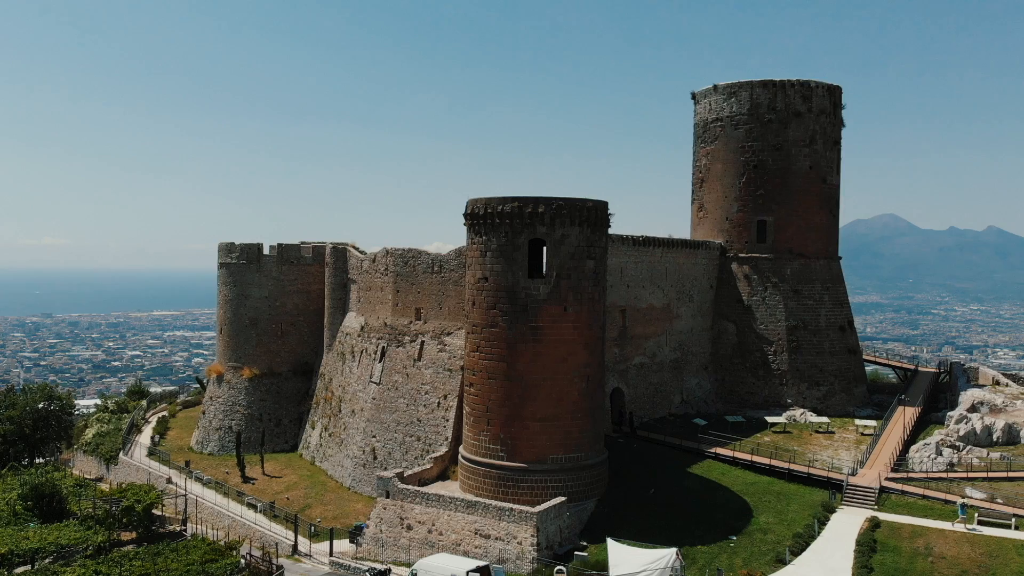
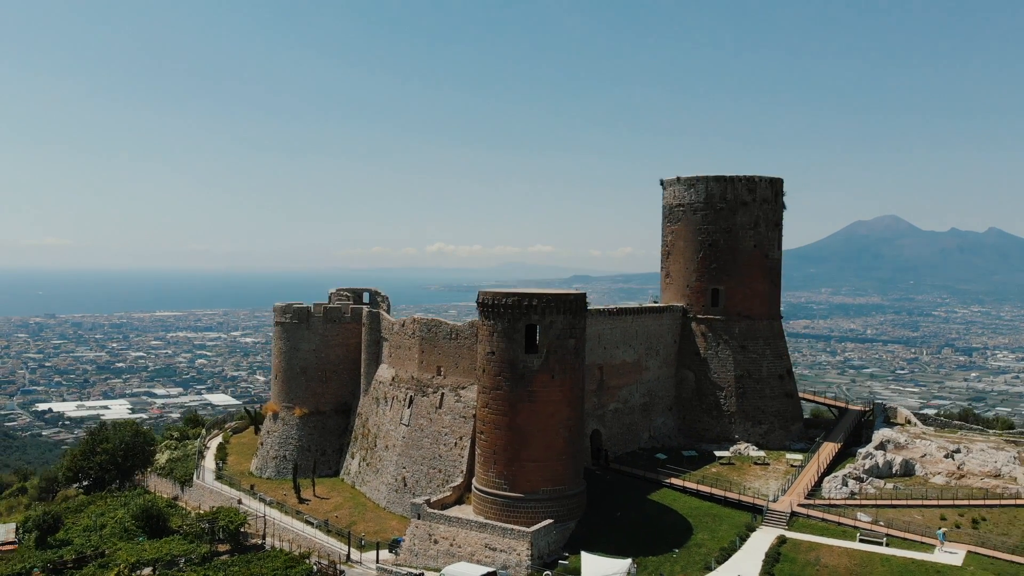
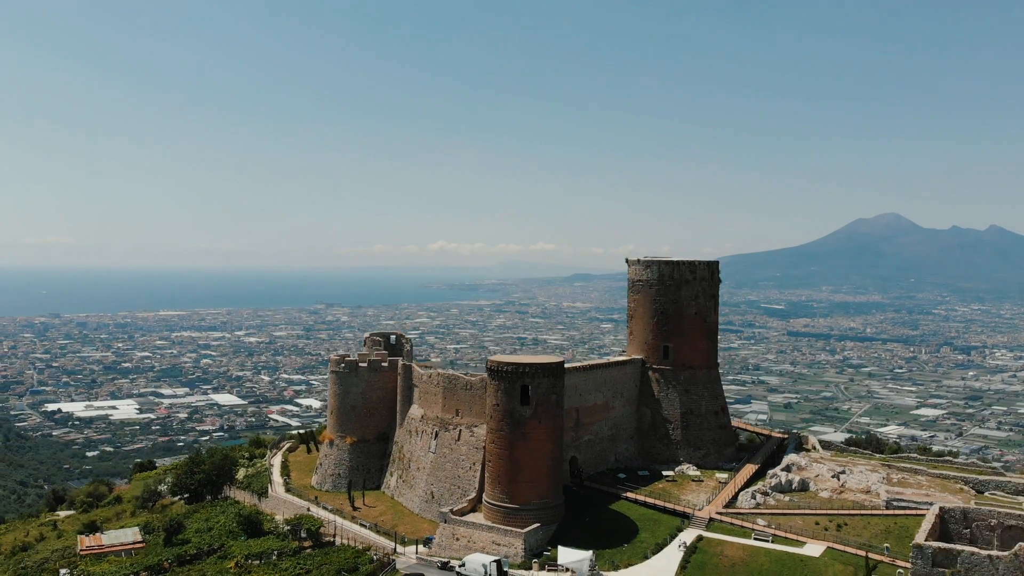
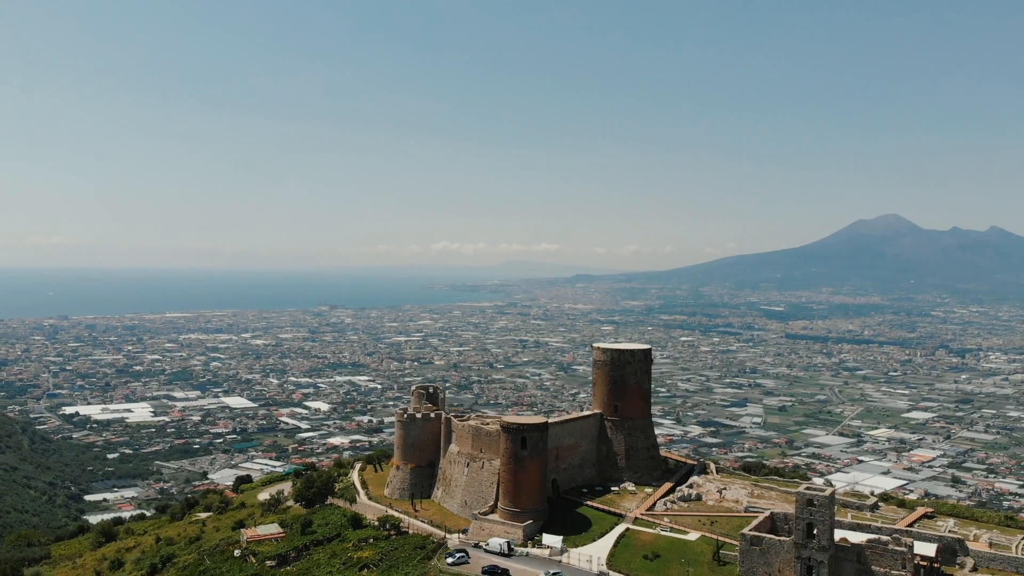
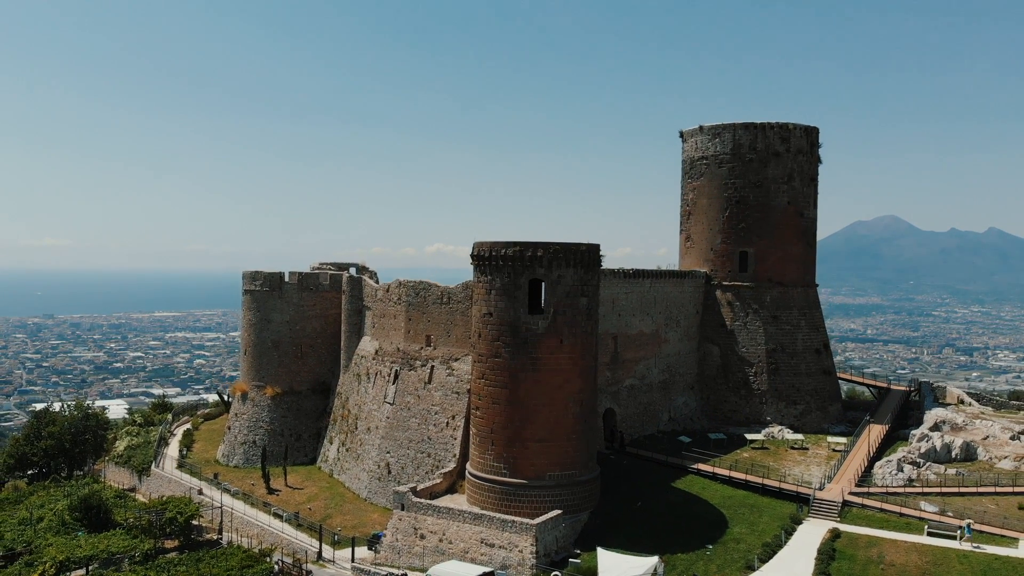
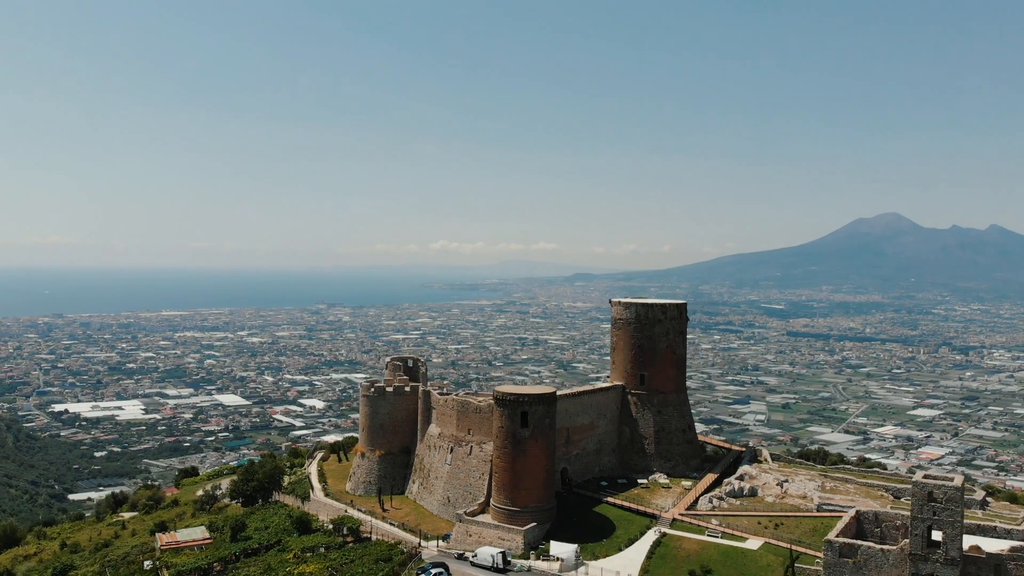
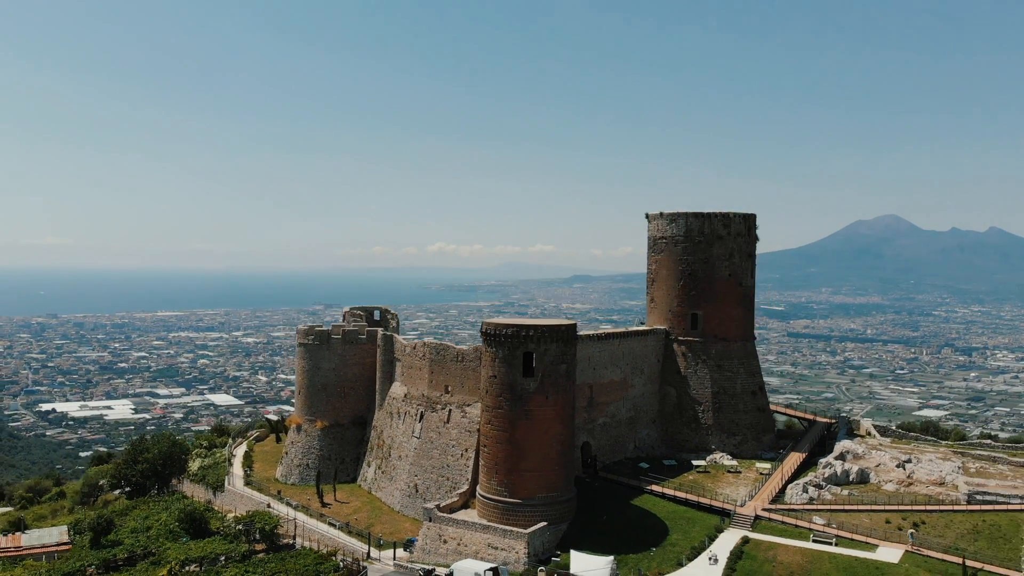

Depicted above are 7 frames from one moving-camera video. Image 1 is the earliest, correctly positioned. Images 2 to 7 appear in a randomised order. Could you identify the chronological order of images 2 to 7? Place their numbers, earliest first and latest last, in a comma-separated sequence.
5, 2, 7, 3, 6, 4
